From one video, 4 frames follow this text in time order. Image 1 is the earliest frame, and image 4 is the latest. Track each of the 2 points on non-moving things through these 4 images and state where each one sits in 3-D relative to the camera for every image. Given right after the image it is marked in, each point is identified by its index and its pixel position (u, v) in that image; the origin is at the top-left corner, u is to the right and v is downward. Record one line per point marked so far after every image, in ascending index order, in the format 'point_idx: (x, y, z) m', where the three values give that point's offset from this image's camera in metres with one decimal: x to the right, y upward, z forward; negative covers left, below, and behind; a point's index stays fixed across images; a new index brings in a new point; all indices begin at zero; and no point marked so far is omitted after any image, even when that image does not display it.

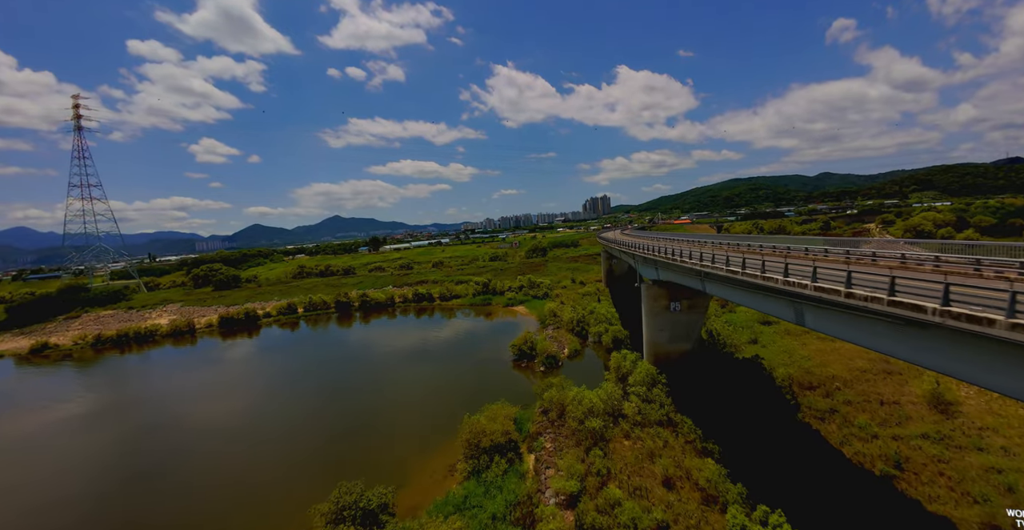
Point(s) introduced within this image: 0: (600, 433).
0: (+4.0, -7.7, +17.7) m
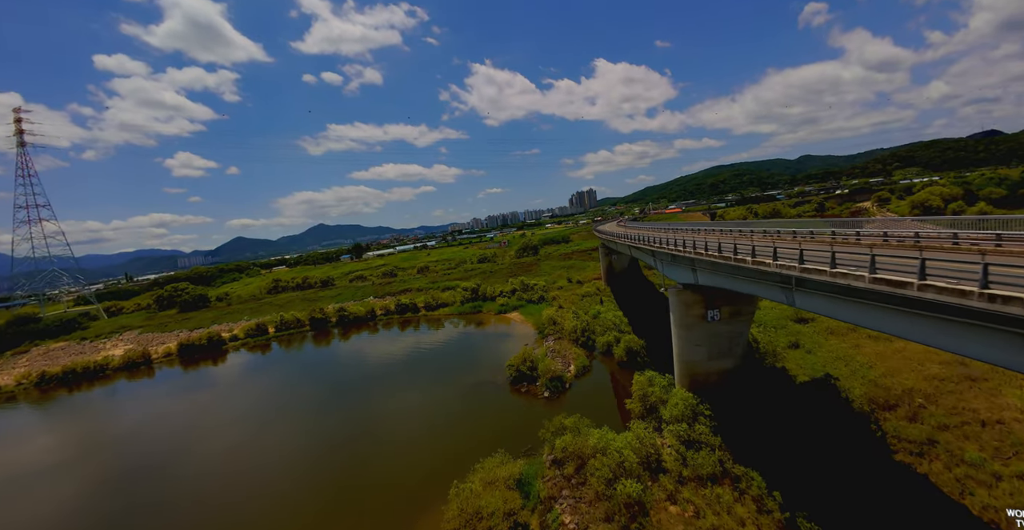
0: (+4.2, -7.9, +12.9) m
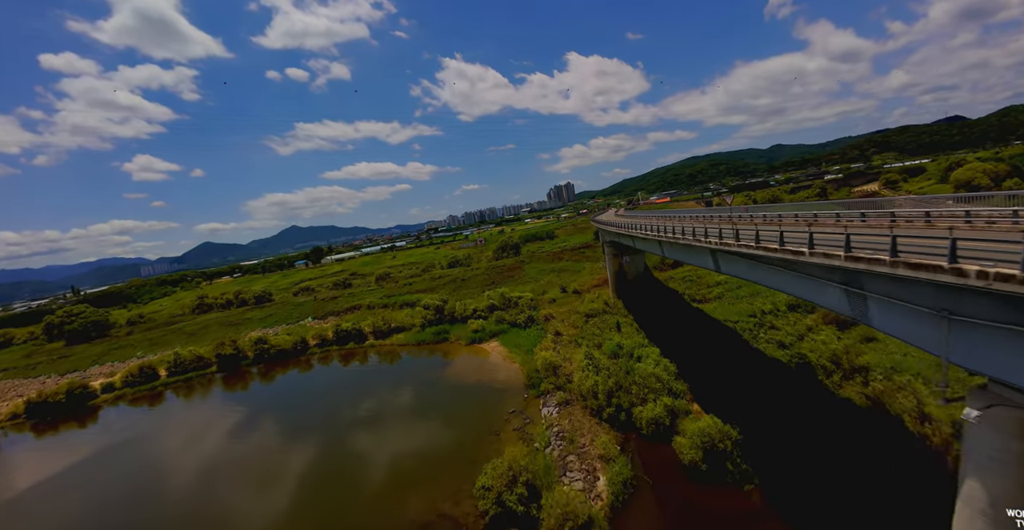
0: (+4.1, -8.9, +0.7) m
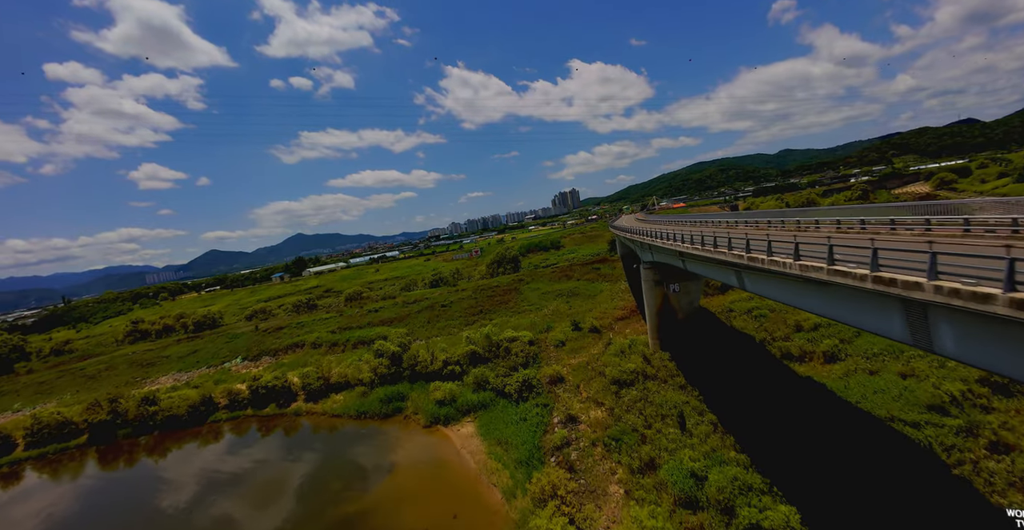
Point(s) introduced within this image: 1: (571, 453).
0: (+3.0, -10.2, -11.1) m
1: (+2.3, -7.1, +15.2) m
